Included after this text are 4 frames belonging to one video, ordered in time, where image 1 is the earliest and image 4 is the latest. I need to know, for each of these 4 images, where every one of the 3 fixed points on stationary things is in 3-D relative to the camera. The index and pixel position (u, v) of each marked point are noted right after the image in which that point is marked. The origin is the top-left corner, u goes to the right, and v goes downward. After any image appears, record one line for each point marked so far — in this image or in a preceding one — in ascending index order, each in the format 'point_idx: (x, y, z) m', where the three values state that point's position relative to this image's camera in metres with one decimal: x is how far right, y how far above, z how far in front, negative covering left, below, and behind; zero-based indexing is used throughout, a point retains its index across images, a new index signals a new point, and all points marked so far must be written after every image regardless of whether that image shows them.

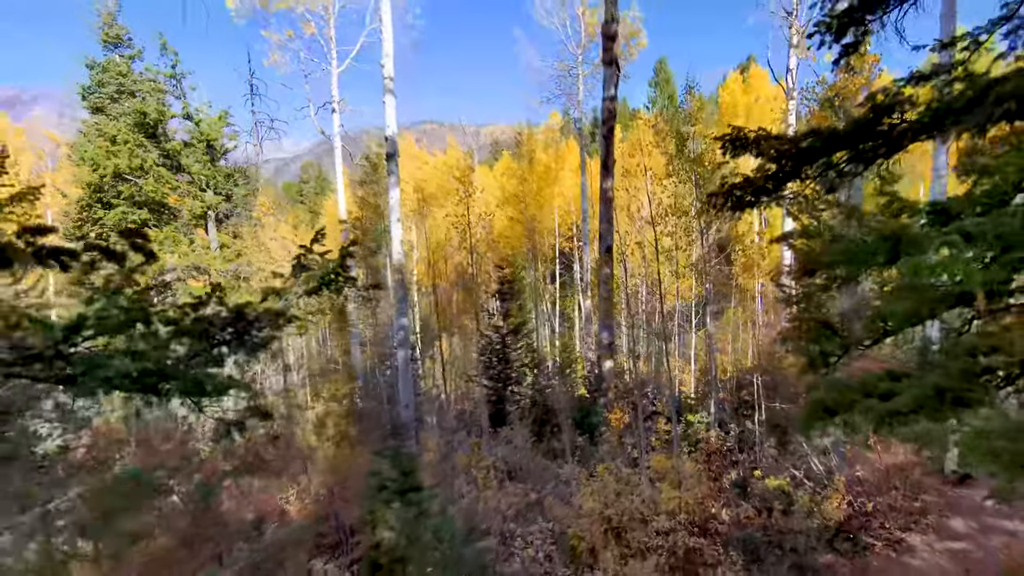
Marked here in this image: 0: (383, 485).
0: (-0.9, -1.4, +4.6) m
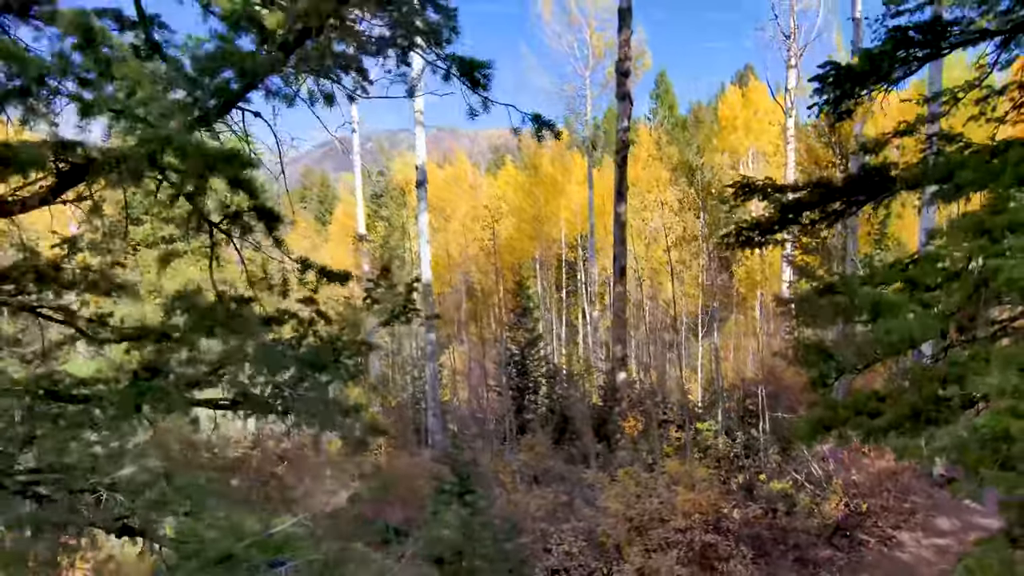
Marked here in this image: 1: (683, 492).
0: (-0.6, -1.6, +5.3) m
1: (+1.8, -2.2, +7.0) m
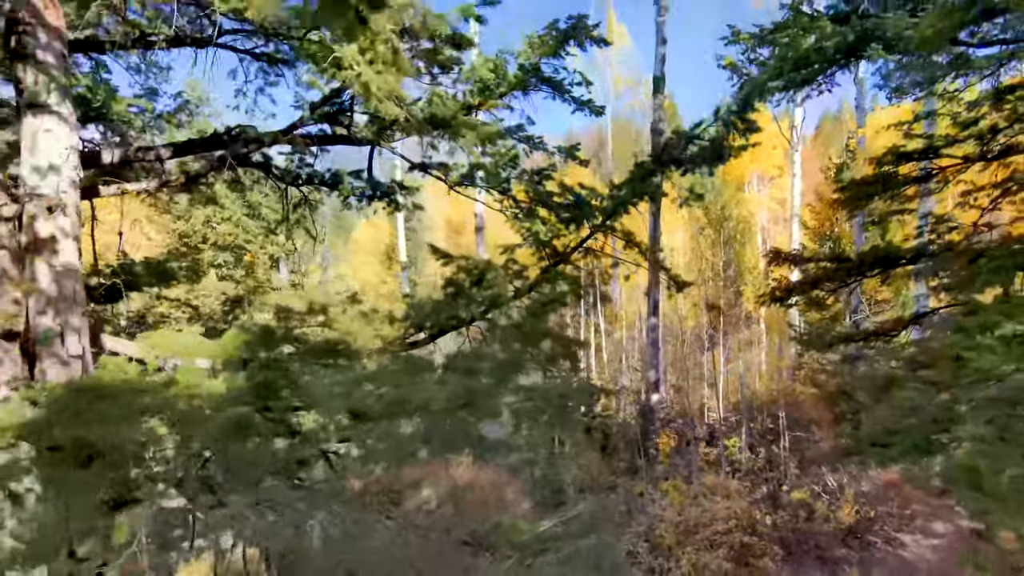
0: (+0.3, -2.2, +6.6) m
1: (+2.7, -2.7, +8.3) m
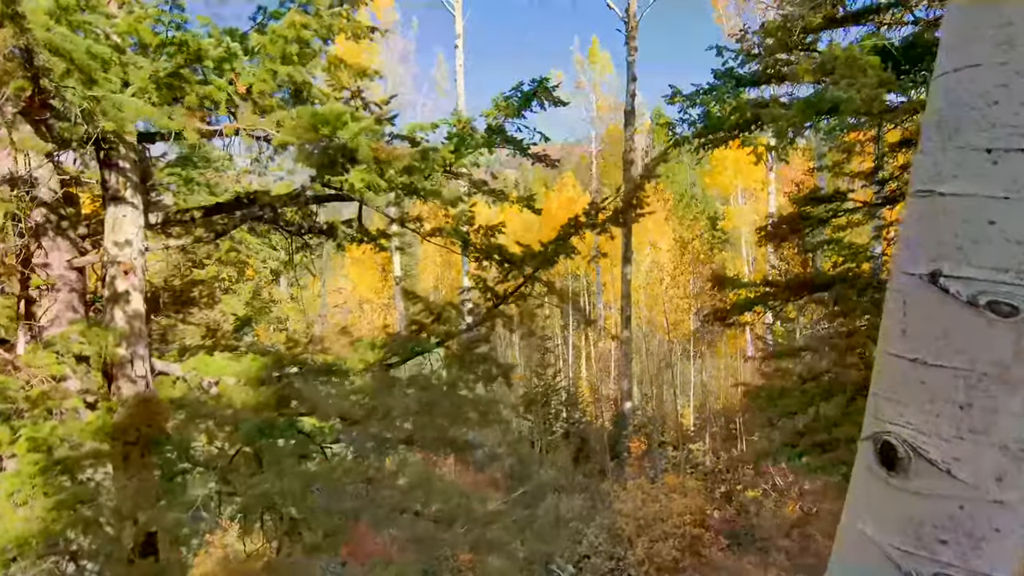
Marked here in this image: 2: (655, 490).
0: (-0.1, -2.4, +7.5) m
1: (+2.4, -3.0, +9.2) m
2: (+2.1, -3.0, +9.5) m
